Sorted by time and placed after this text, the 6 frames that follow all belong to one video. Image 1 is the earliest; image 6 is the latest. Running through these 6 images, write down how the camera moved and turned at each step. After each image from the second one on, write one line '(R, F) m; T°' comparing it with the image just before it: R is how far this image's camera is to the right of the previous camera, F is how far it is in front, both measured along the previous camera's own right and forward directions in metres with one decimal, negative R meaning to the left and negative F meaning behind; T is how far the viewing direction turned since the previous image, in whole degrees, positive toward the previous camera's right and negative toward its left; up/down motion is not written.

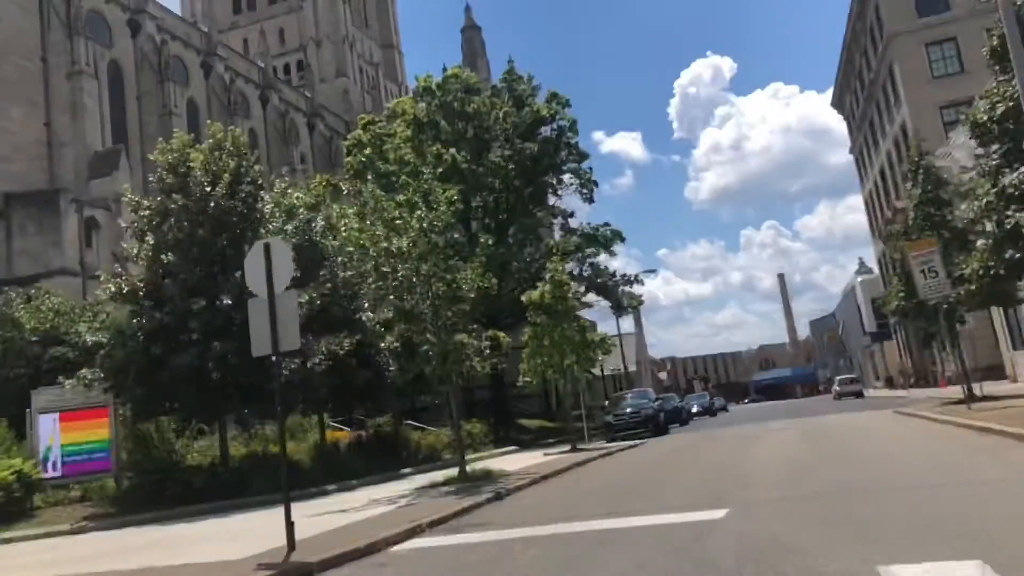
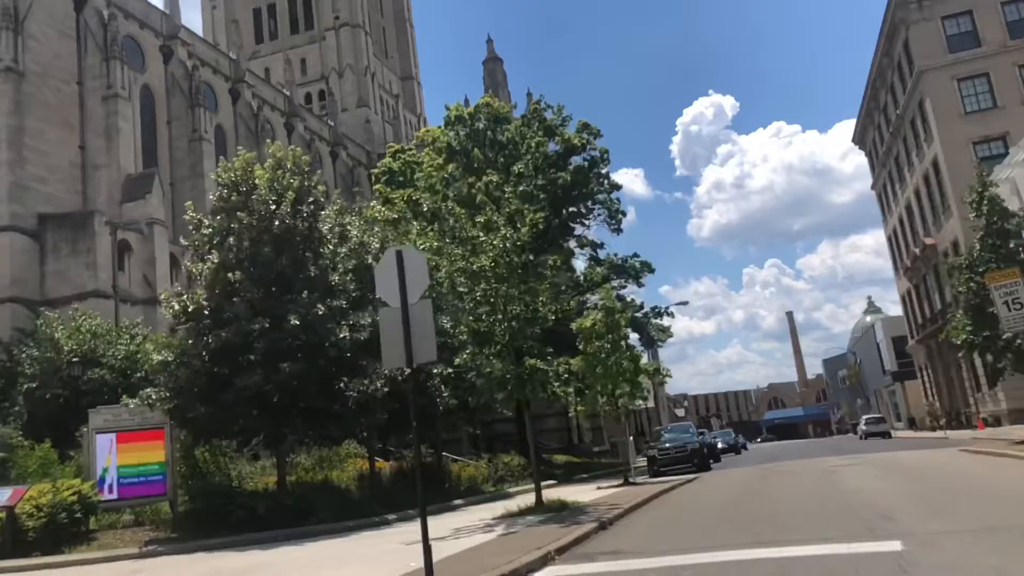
(-1.2, +0.3) m; 0°
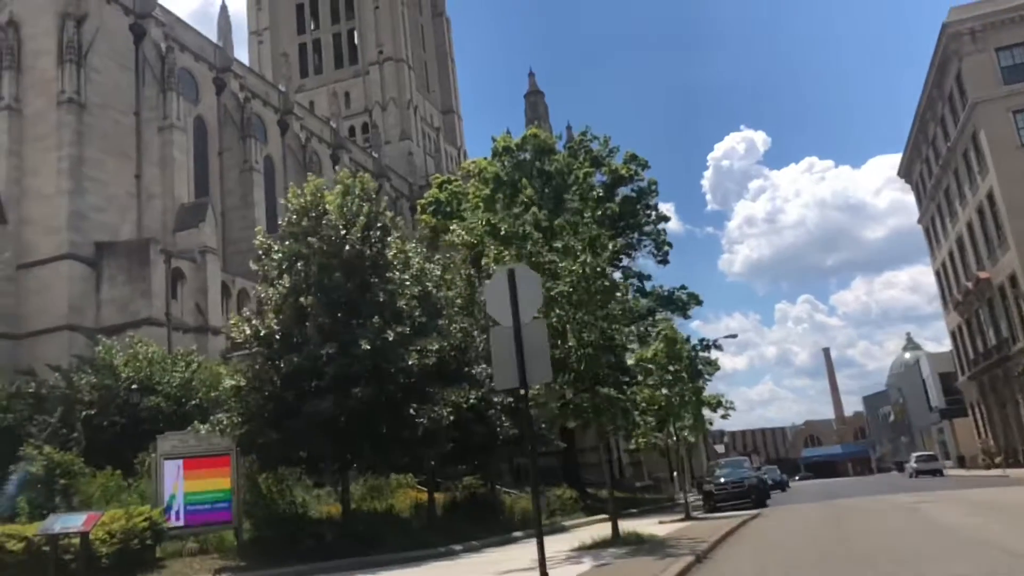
(-0.7, +0.2) m; -2°
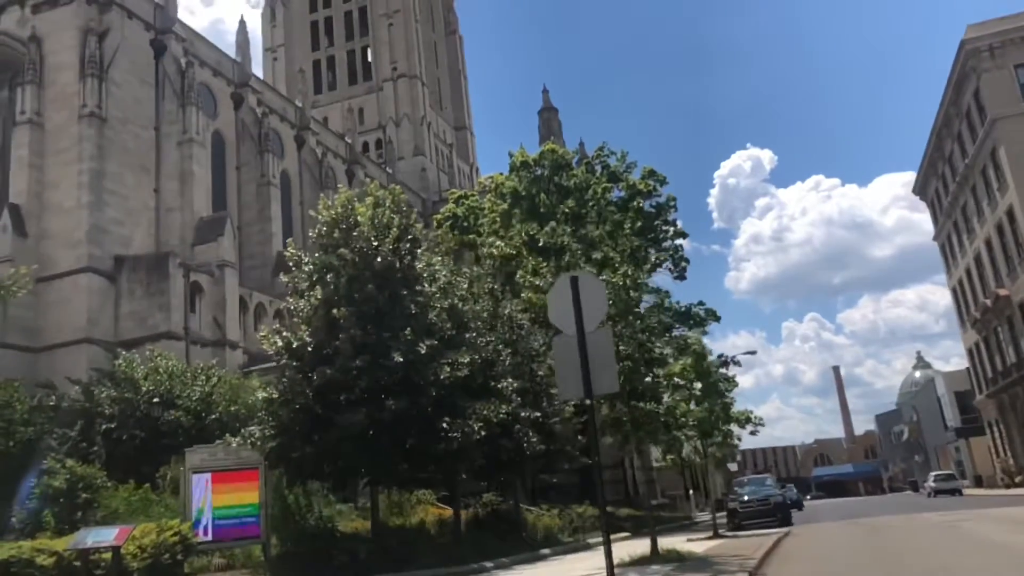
(-0.5, +0.2) m; 0°
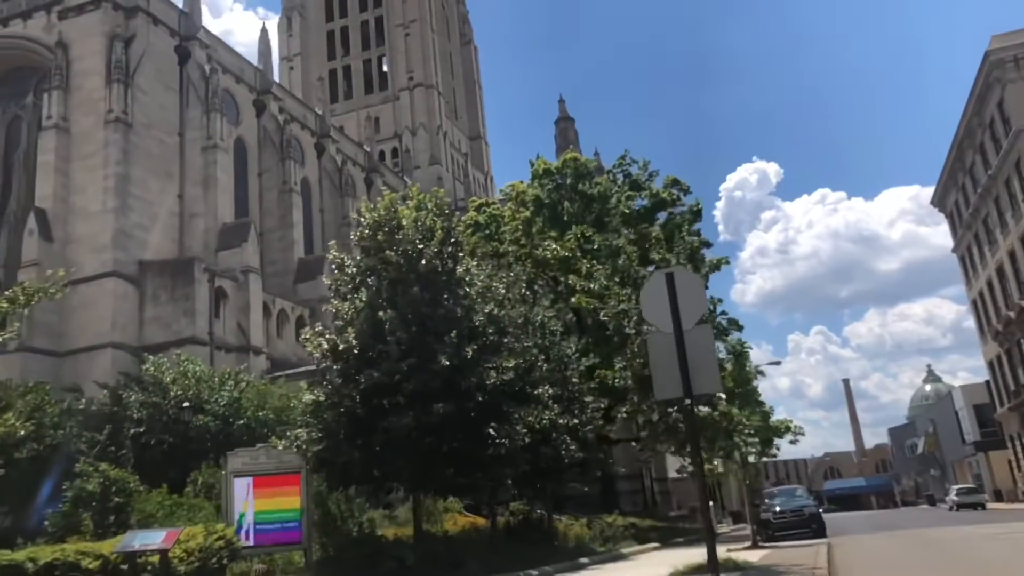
(-0.7, +0.2) m; 0°
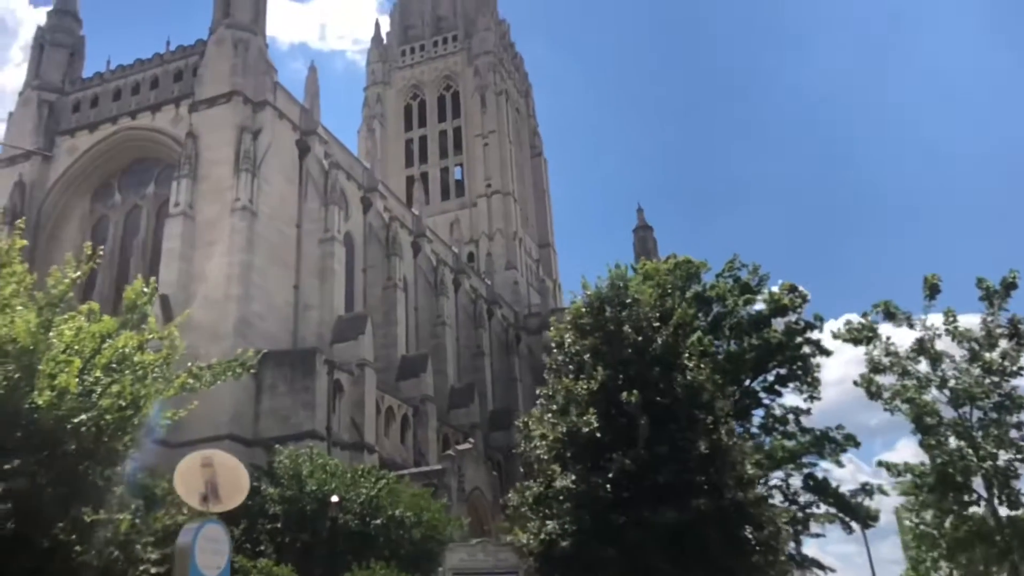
(-3.4, +0.9) m; -2°
